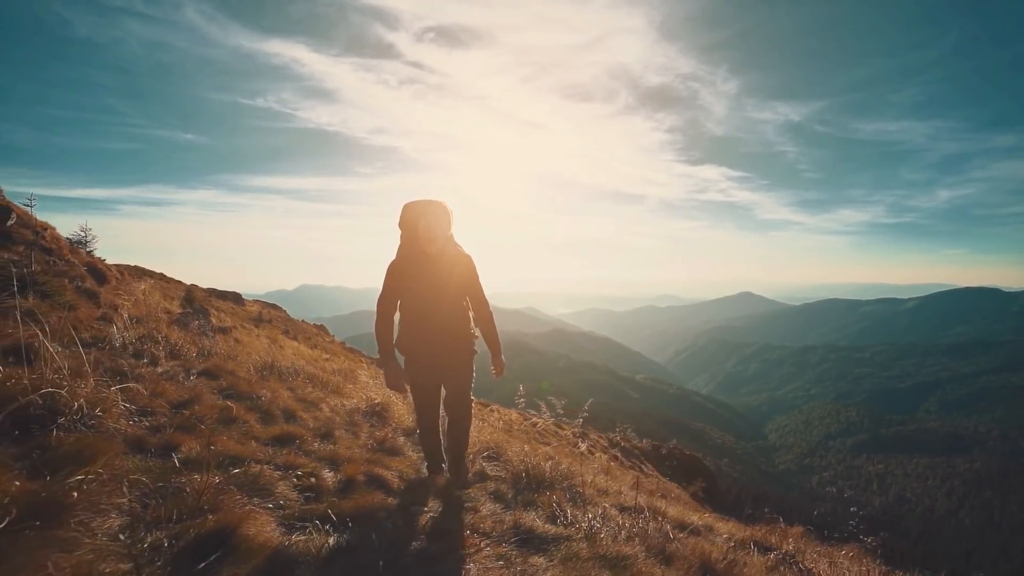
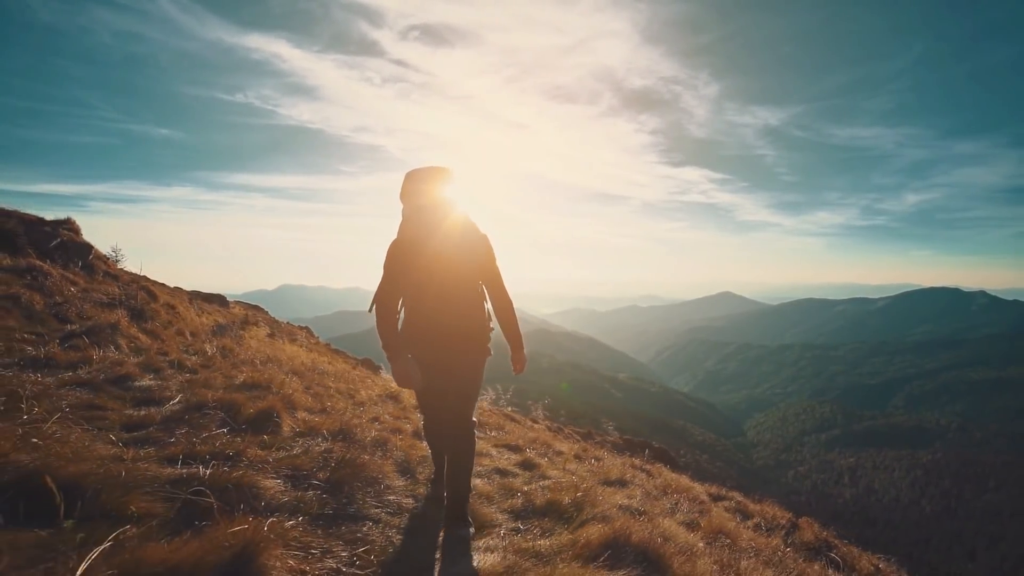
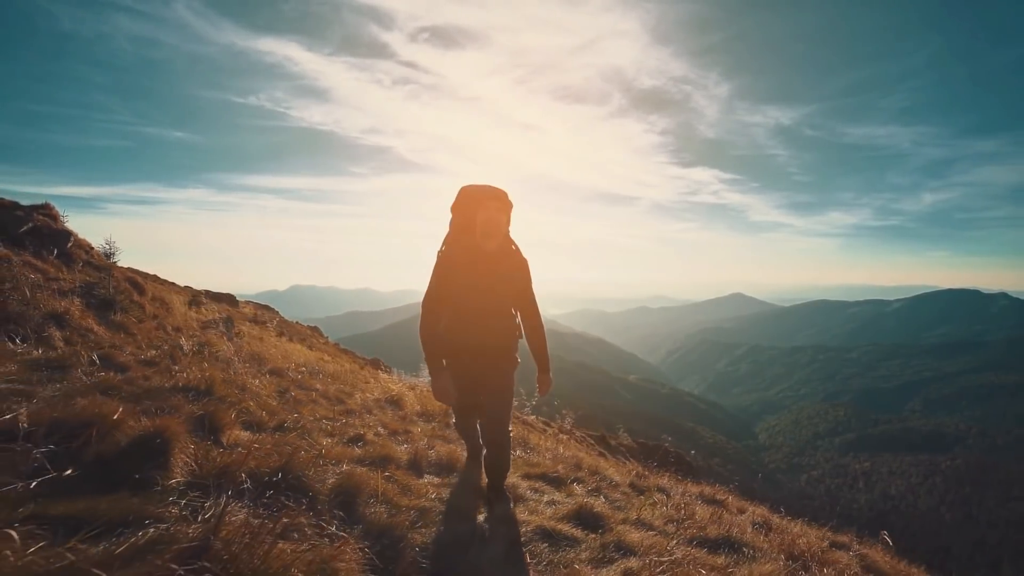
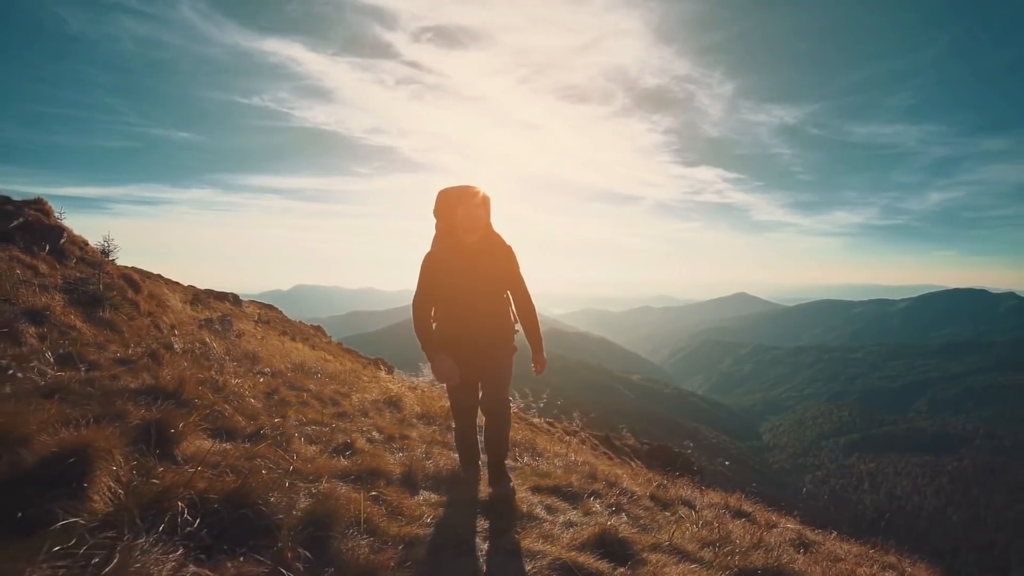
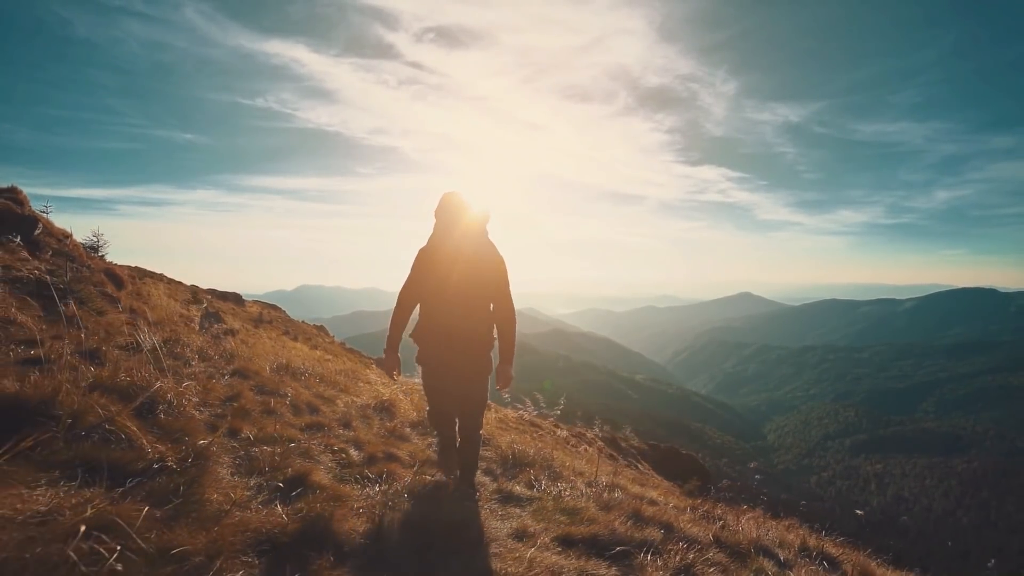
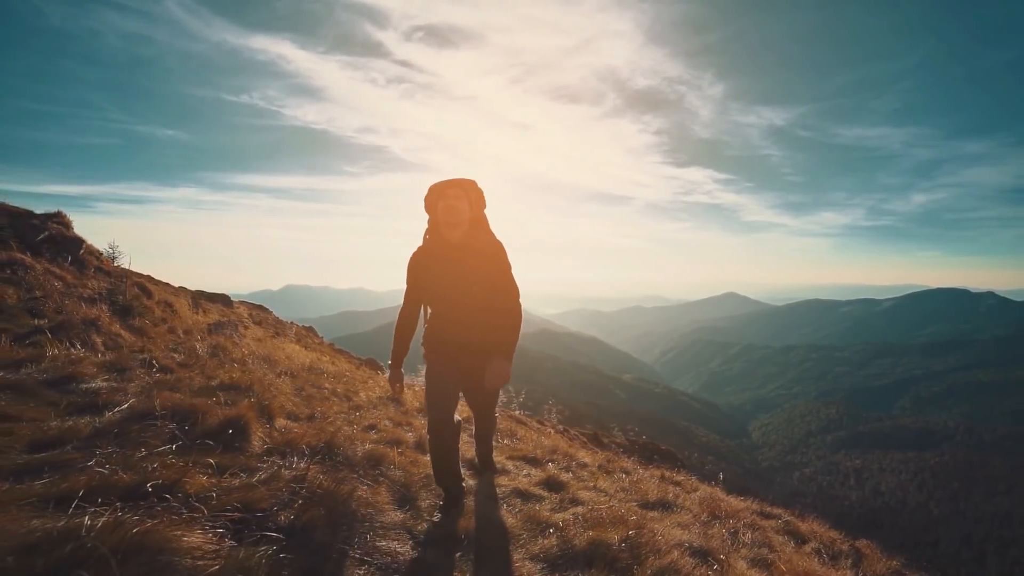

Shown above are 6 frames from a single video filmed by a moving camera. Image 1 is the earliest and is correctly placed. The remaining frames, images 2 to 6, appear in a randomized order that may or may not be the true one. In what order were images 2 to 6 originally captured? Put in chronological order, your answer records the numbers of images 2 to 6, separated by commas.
5, 4, 3, 6, 2
